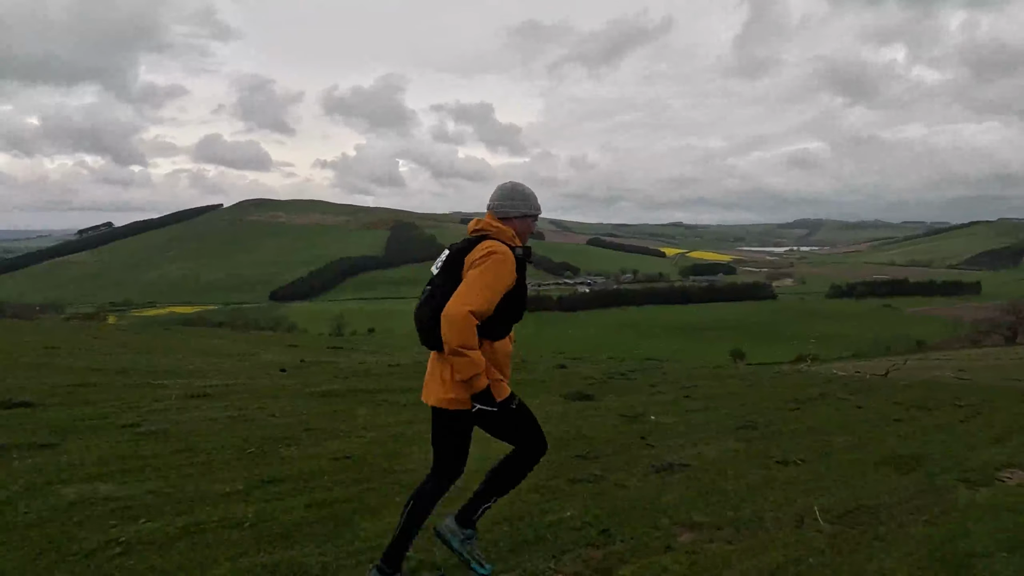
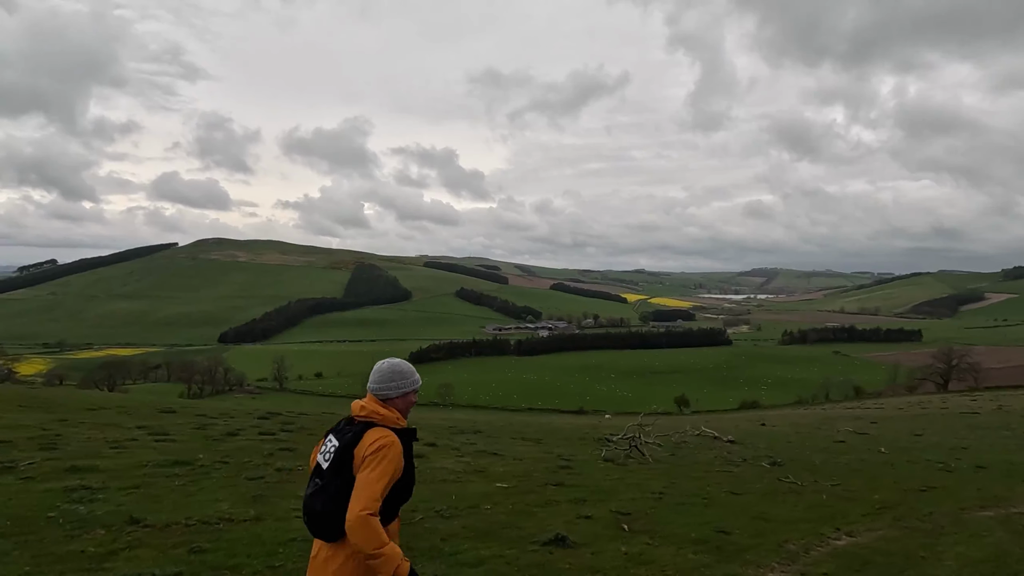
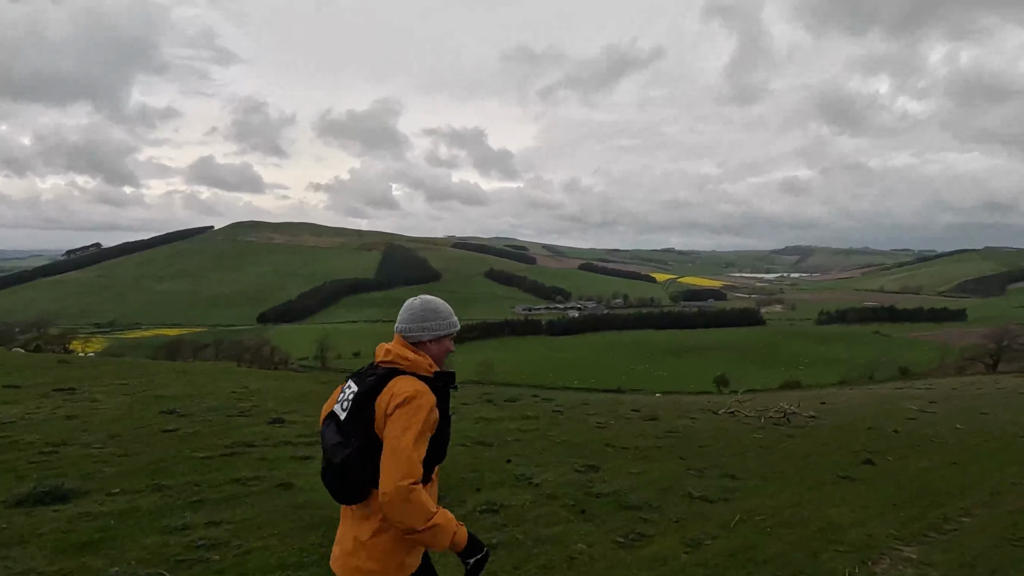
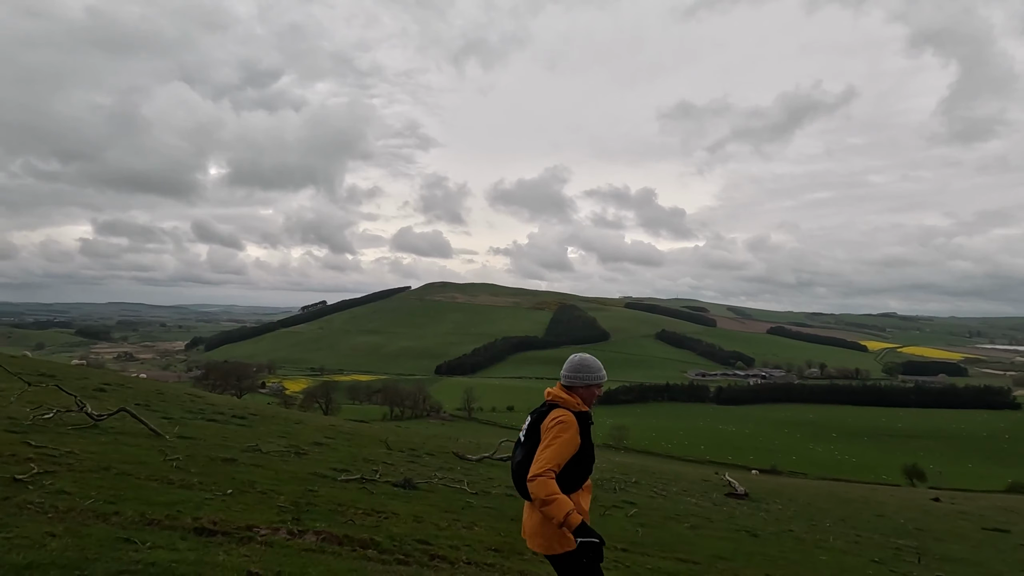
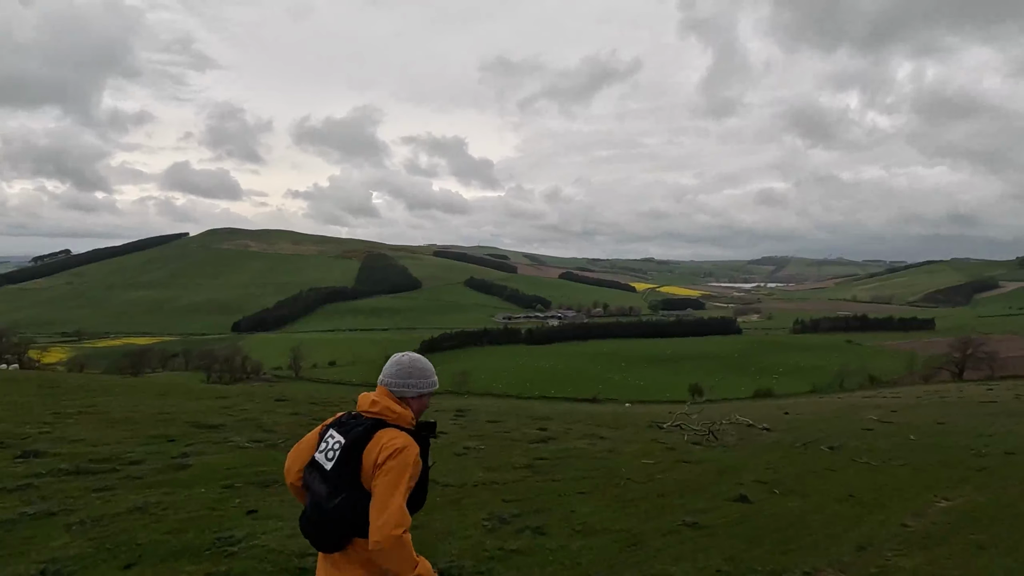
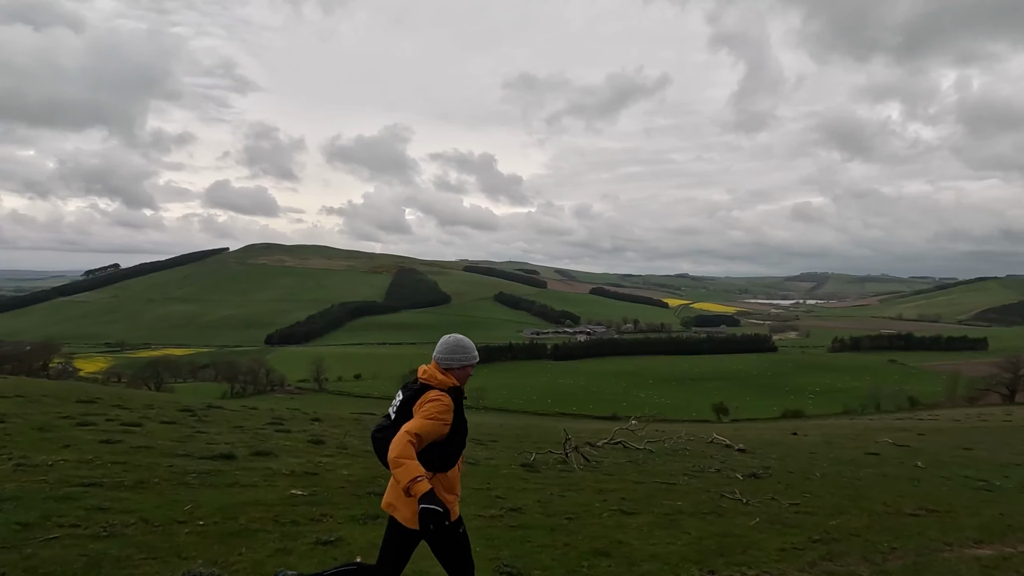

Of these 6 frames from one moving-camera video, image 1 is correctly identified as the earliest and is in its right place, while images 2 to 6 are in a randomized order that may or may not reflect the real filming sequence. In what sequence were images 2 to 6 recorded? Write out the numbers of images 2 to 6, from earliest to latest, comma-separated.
3, 5, 2, 6, 4
